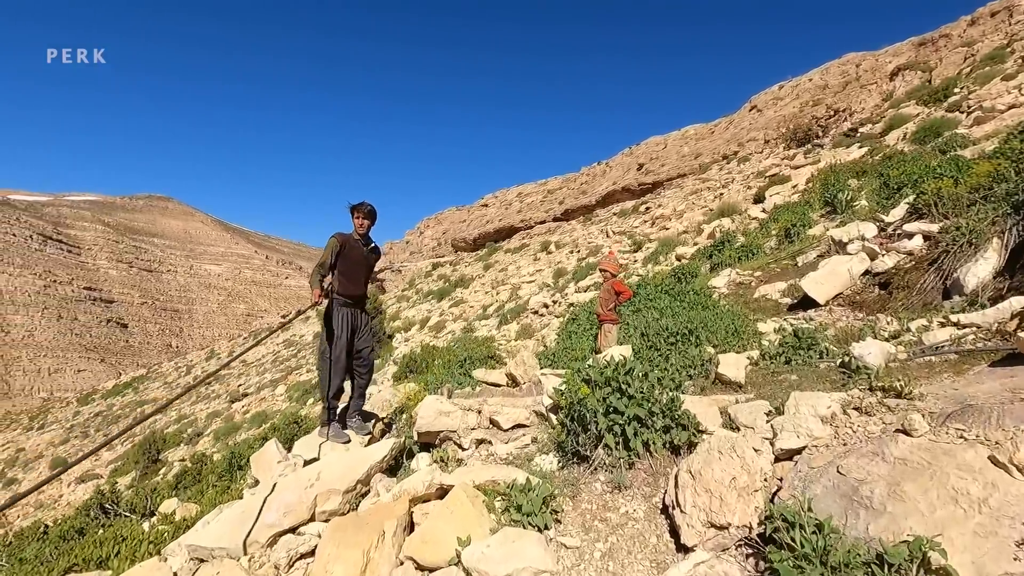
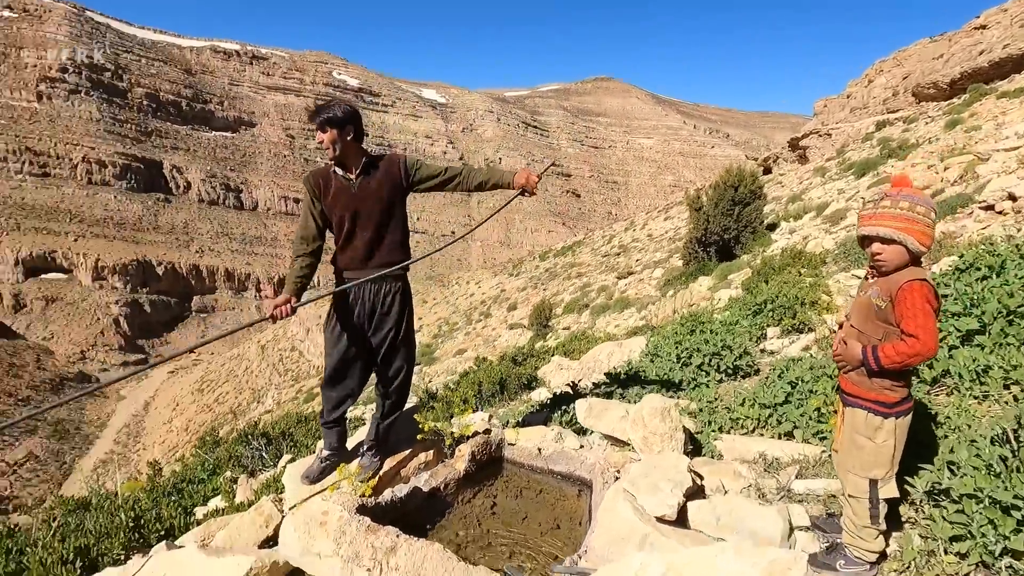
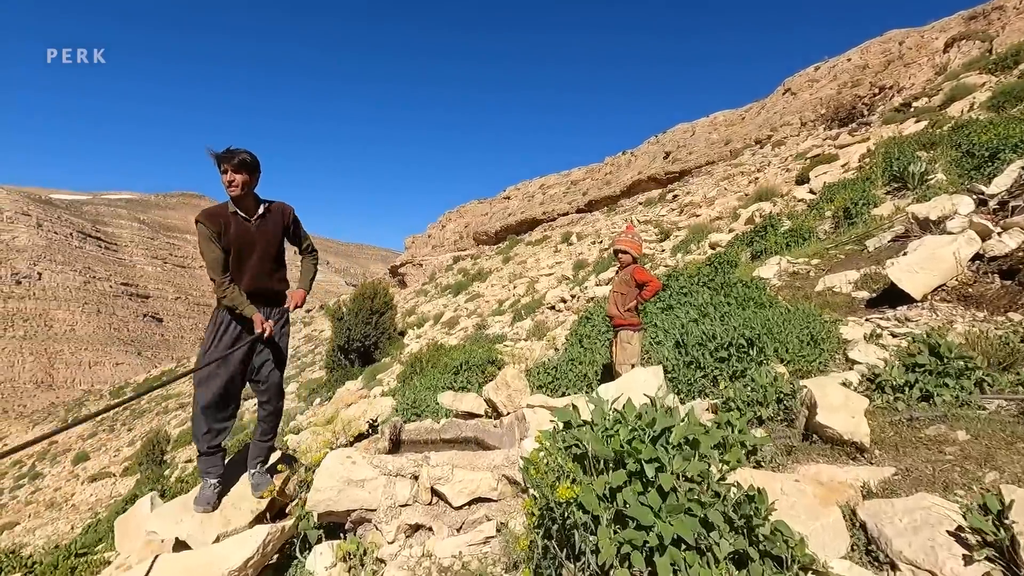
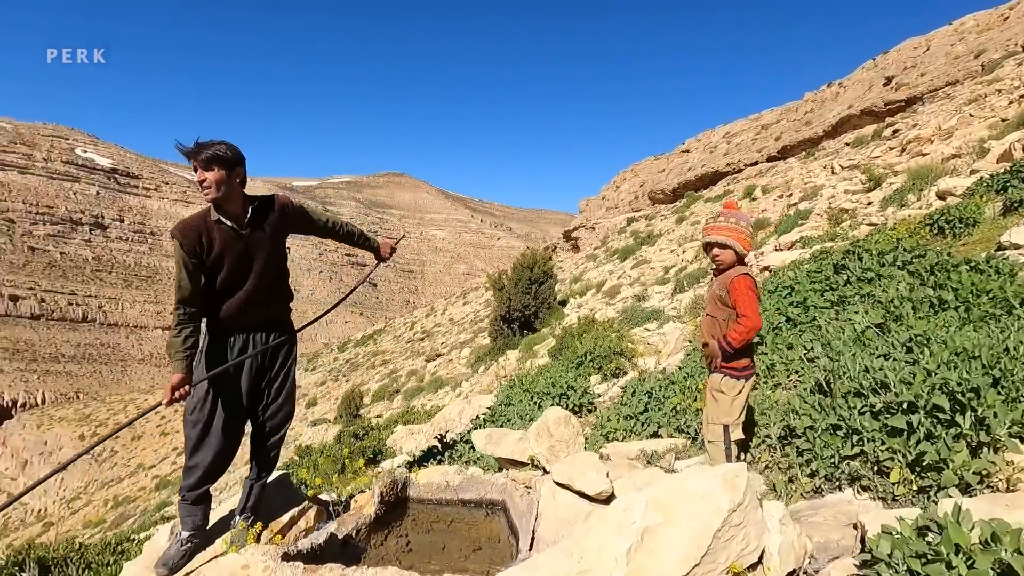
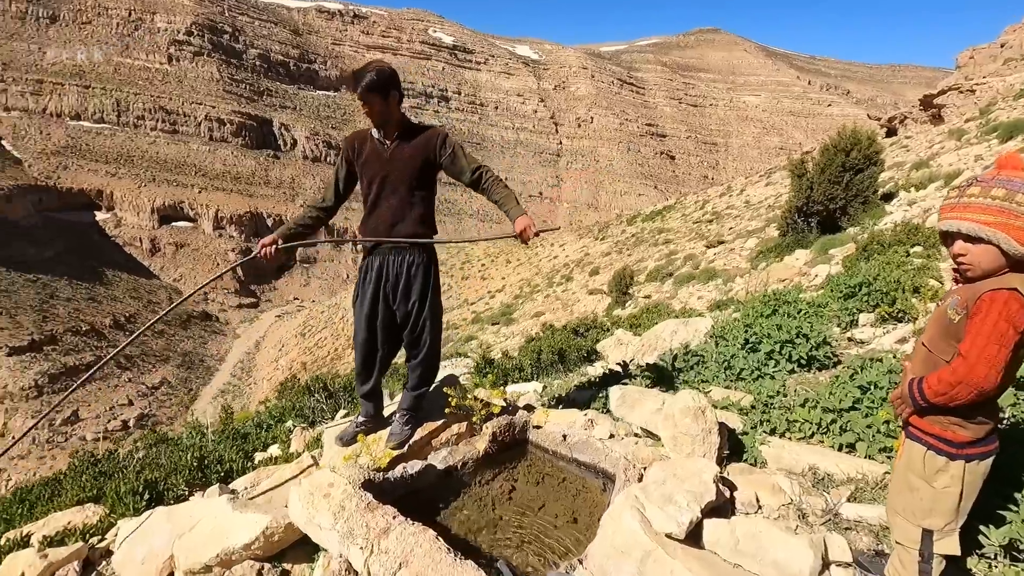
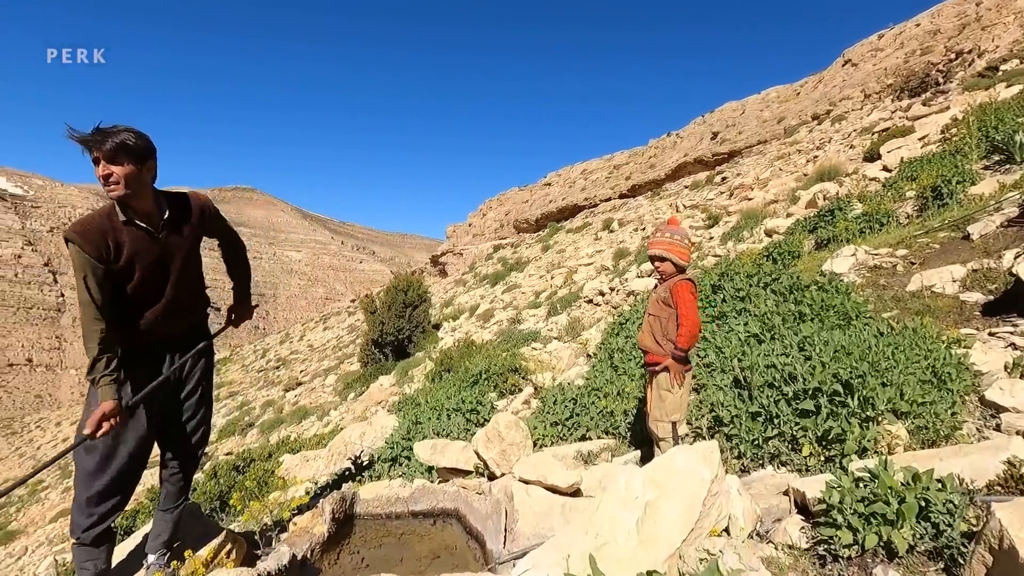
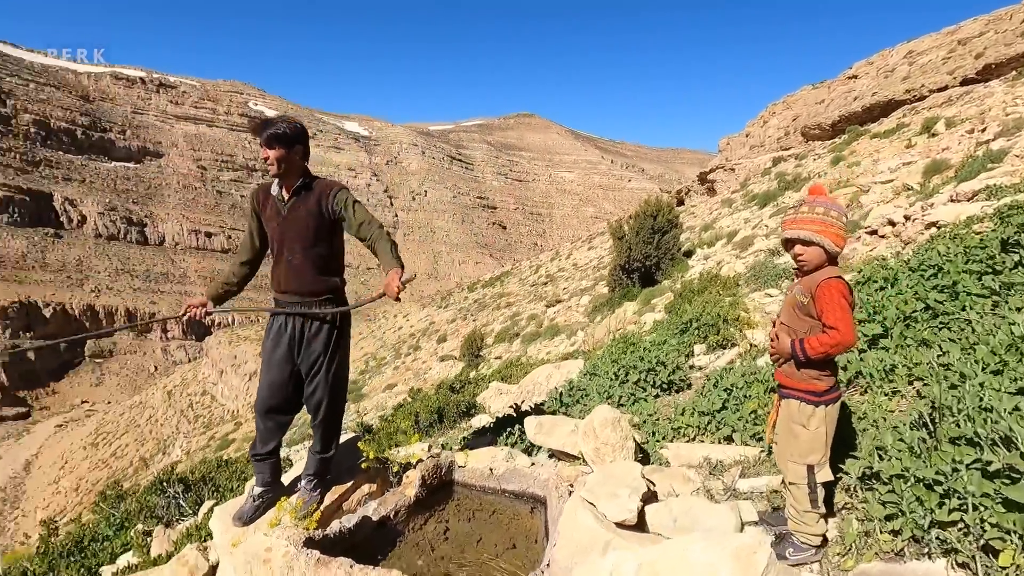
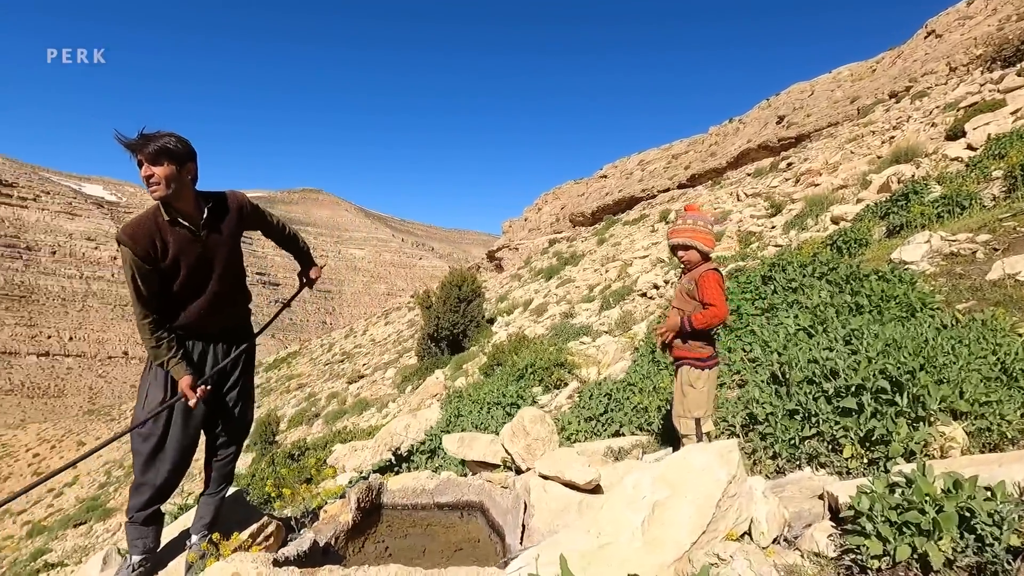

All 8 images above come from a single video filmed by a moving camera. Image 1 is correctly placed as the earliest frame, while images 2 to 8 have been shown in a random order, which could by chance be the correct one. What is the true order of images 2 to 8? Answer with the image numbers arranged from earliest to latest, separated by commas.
3, 6, 8, 4, 7, 2, 5
